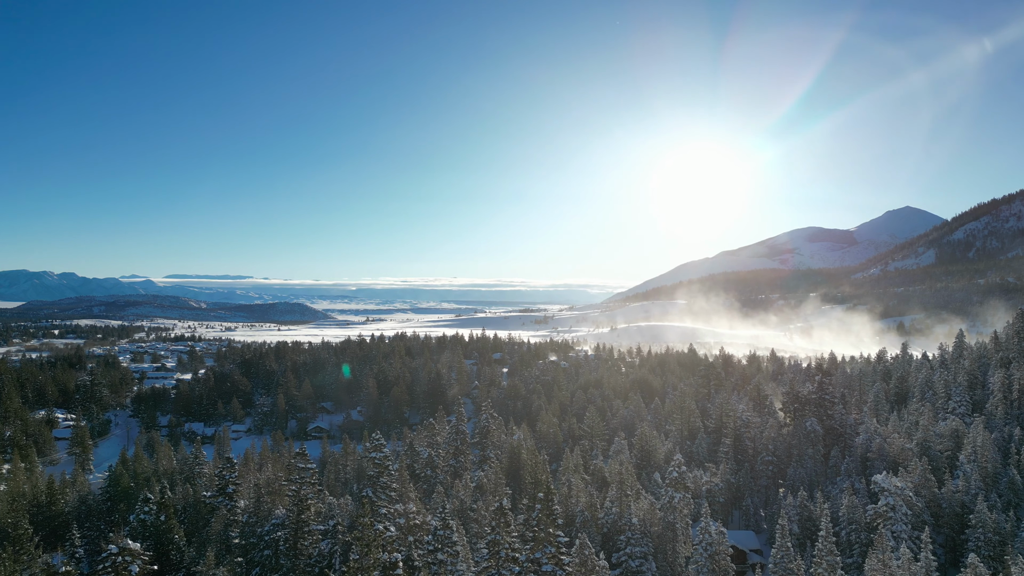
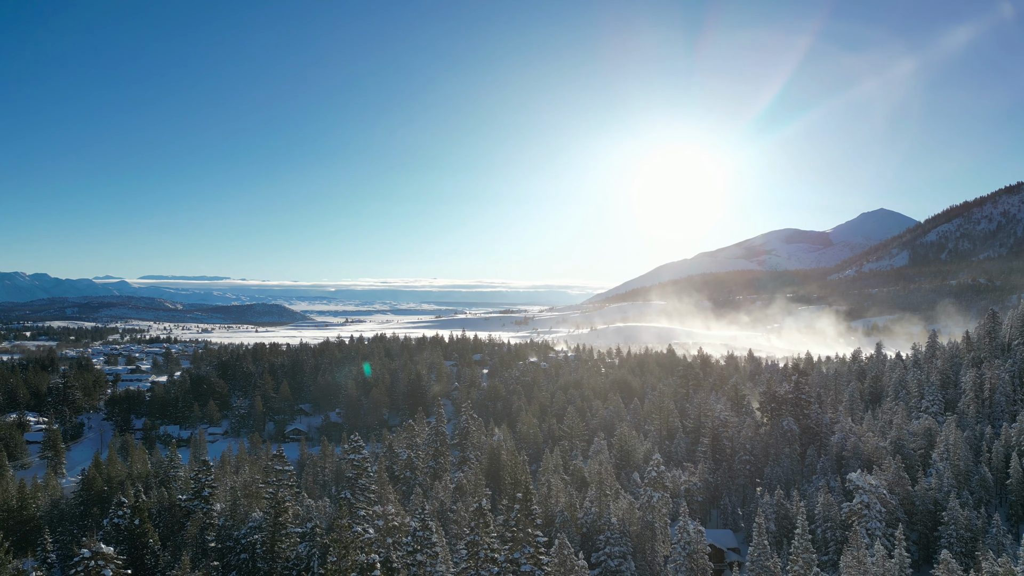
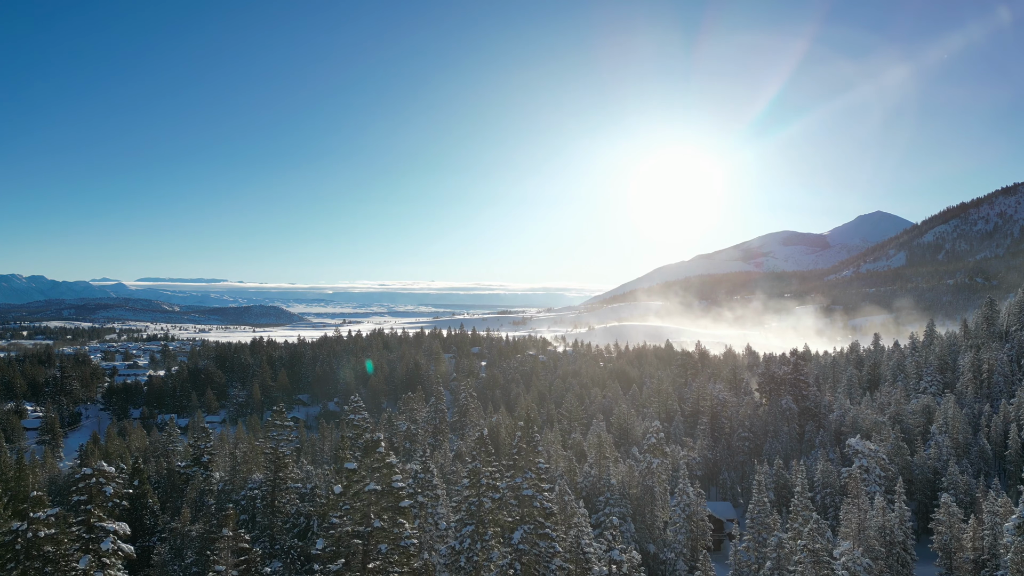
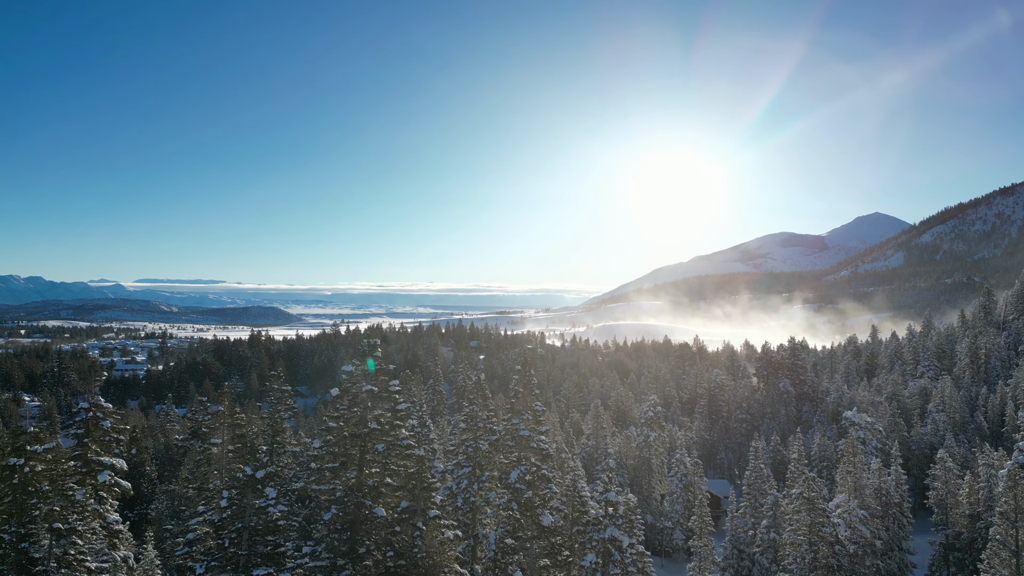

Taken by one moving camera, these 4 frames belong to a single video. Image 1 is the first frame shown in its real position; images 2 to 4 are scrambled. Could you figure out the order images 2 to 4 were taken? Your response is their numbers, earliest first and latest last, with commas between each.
2, 3, 4
